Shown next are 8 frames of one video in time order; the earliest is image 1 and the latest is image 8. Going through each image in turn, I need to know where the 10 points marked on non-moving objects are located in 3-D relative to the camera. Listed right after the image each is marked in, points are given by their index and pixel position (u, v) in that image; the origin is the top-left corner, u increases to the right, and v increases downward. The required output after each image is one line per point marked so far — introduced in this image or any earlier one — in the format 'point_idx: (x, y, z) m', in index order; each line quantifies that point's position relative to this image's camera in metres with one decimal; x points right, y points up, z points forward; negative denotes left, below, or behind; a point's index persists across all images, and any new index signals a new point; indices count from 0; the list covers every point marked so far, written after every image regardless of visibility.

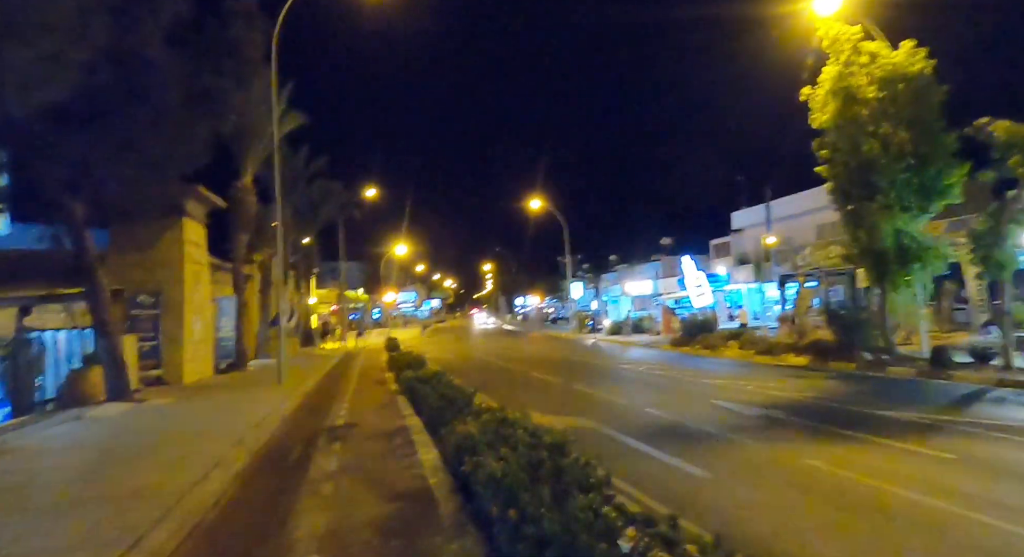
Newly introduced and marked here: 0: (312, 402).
0: (-6.0, -3.7, +19.2) m
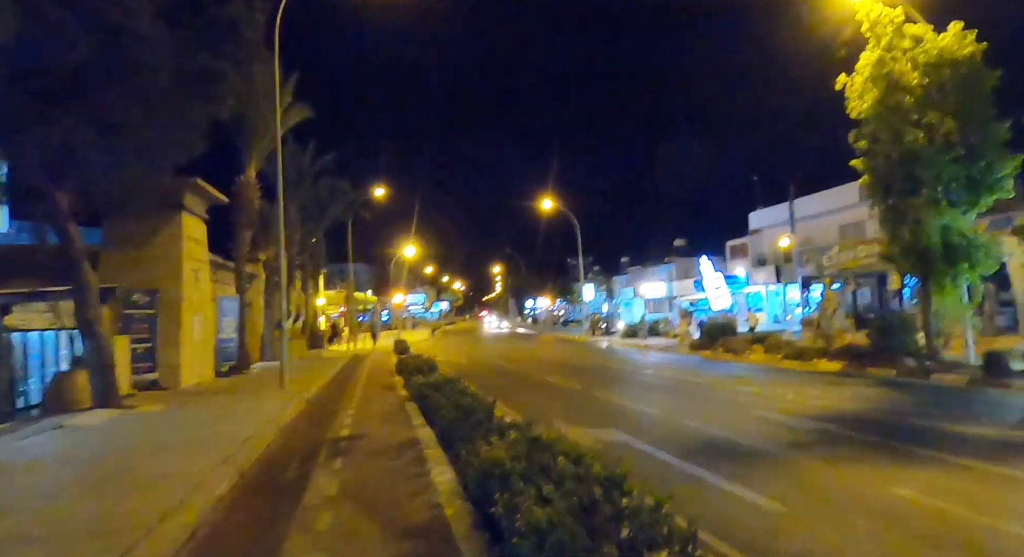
0: (-5.4, -3.6, +17.8) m
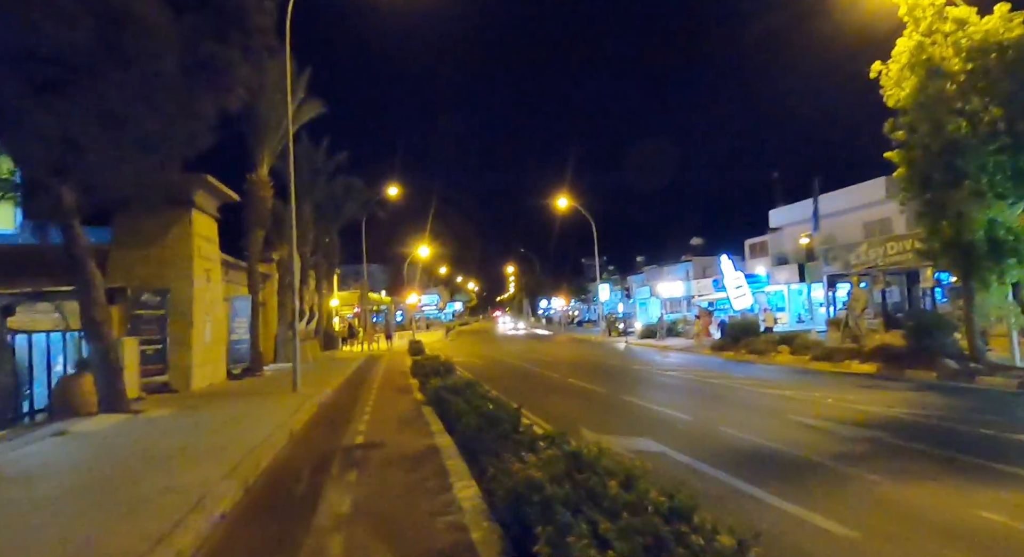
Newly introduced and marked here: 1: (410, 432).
0: (-4.9, -3.6, +17.0) m
1: (-2.2, -3.3, +13.7) m
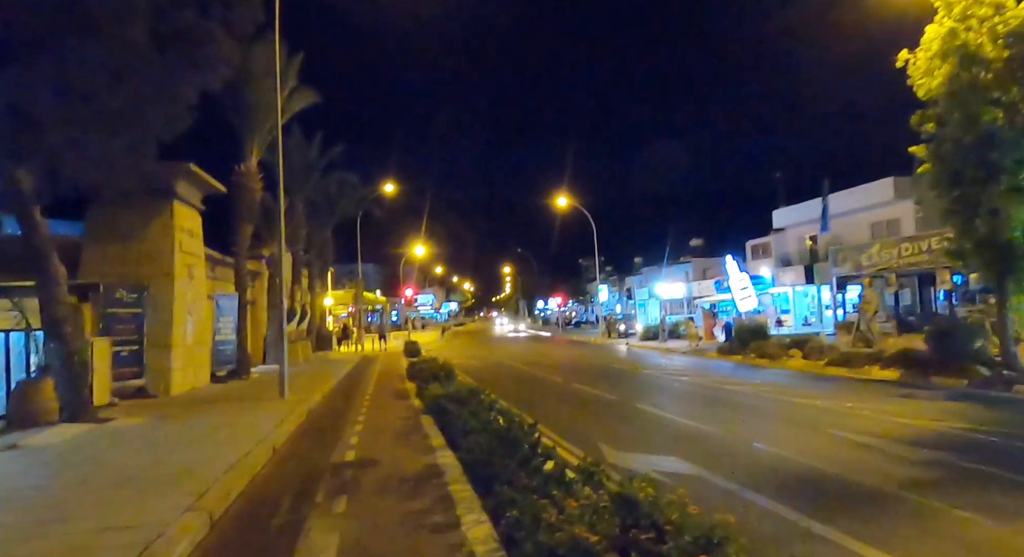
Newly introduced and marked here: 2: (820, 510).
0: (-4.7, -3.5, +15.6) m
1: (-2.0, -3.2, +12.3) m
2: (+3.4, -2.6, +7.1) m
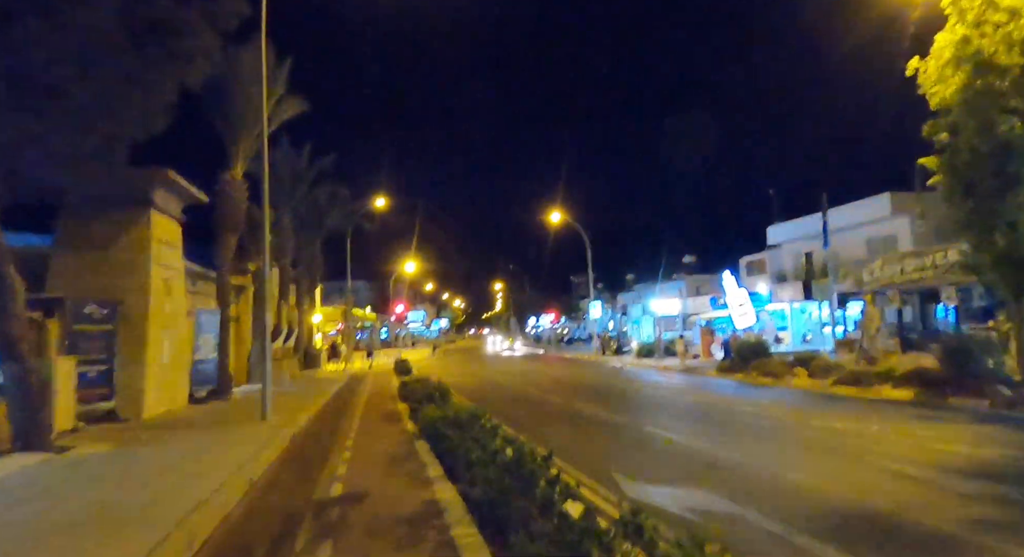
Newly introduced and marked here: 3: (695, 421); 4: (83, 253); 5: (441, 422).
0: (-4.7, -3.8, +14.3) m
1: (-1.9, -3.4, +11.0) m
2: (+3.6, -2.7, +6.0) m
3: (+5.5, -4.3, +19.2) m
4: (-12.6, +0.8, +18.9) m
5: (-1.5, -3.0, +13.3) m
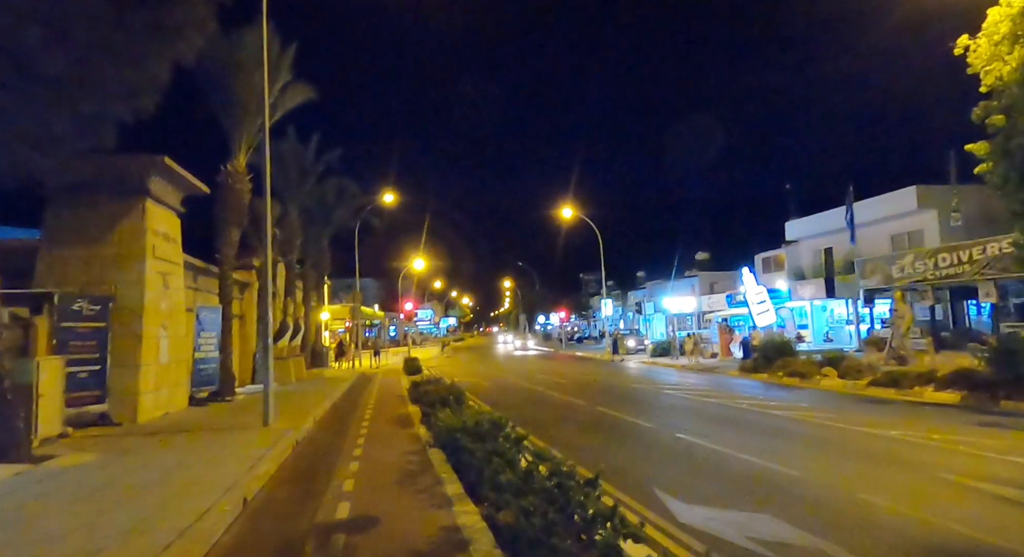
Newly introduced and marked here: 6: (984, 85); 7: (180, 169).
0: (-4.2, -3.7, +13.0) m
1: (-1.5, -3.3, +9.7) m
2: (+4.0, -2.6, +4.6) m
3: (+6.0, -4.1, +17.8) m
4: (-12.0, +0.9, +17.7) m
5: (-1.0, -2.8, +12.0) m
6: (+14.2, +5.8, +19.2) m
7: (-10.1, +3.3, +19.5) m
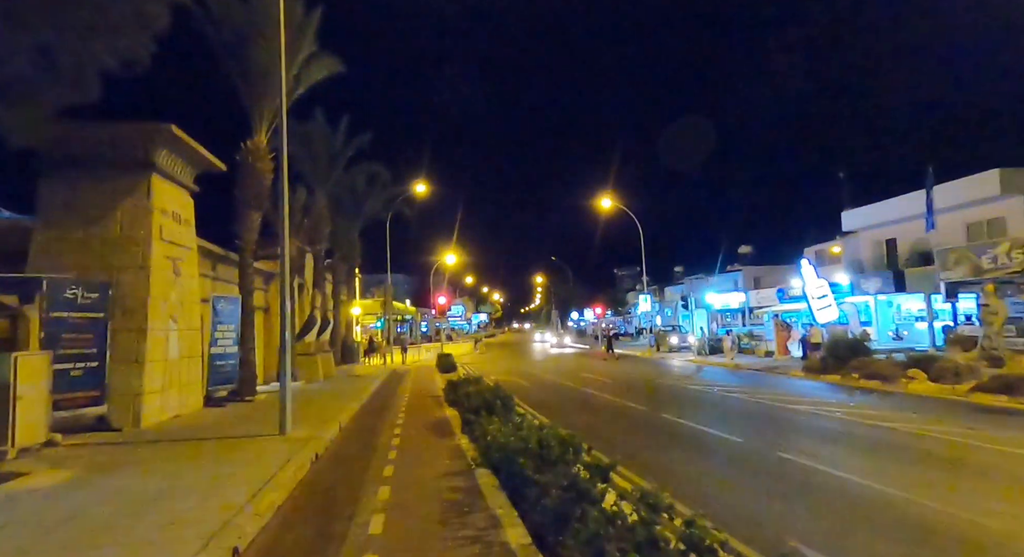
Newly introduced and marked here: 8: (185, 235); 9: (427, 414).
0: (-3.1, -3.4, +10.5) m
1: (-0.5, -3.0, +7.1) m
2: (+4.7, -2.3, +1.7) m
3: (+7.4, -3.8, +14.9) m
4: (-10.7, +1.3, +15.5) m
5: (+0.1, -2.5, +9.3) m
6: (+15.6, +6.1, +15.8) m
7: (-8.6, +3.7, +17.3) m
8: (-9.3, +1.2, +18.3) m
9: (-2.5, -4.0, +19.0) m
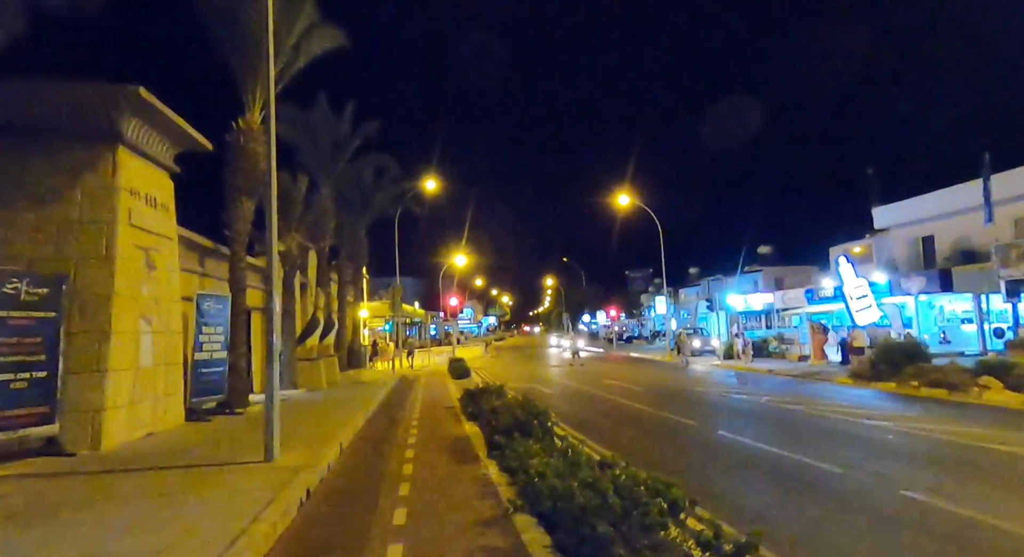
0: (-2.4, -3.2, +7.8) m
1: (+0.1, -2.8, +4.4) m
2: (+5.2, -2.1, -1.1) m
3: (+8.1, -3.6, +12.1) m
4: (-10.0, +1.4, +12.9) m
5: (+0.7, -2.3, +6.6) m
6: (+16.3, +6.3, +13.0) m
7: (-7.9, +3.9, +14.7) m
8: (-8.6, +1.4, +15.7) m
9: (-1.7, -3.8, +16.3) m
